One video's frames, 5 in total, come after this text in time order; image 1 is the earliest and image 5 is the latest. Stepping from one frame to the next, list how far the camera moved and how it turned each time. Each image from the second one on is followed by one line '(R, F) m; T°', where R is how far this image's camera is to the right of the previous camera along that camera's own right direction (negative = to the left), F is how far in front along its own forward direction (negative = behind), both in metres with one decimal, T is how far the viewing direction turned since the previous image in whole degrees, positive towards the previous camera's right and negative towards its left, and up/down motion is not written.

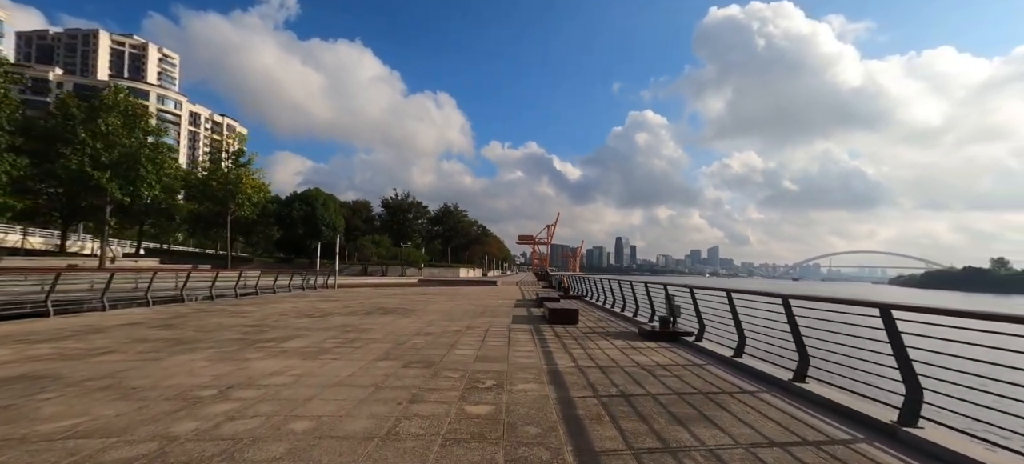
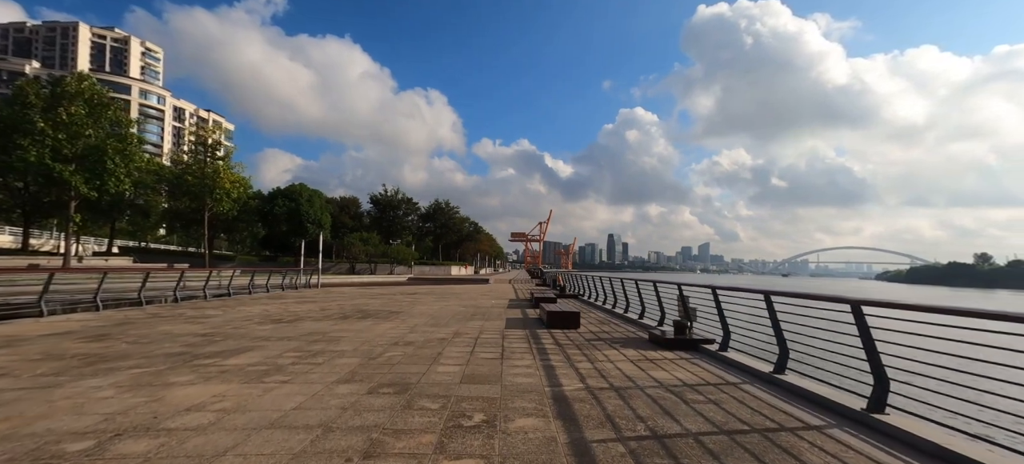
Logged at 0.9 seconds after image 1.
(0.0, +1.3) m; +1°
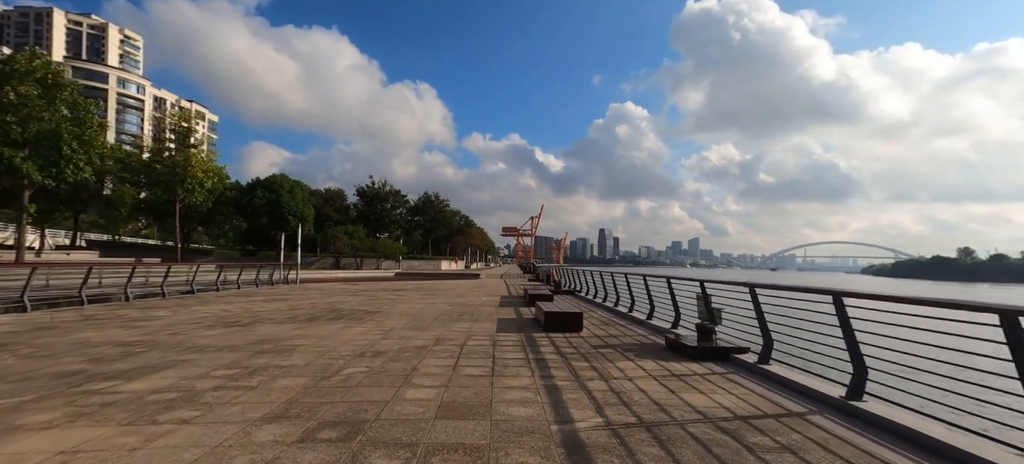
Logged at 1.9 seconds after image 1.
(0.0, +1.5) m; +1°
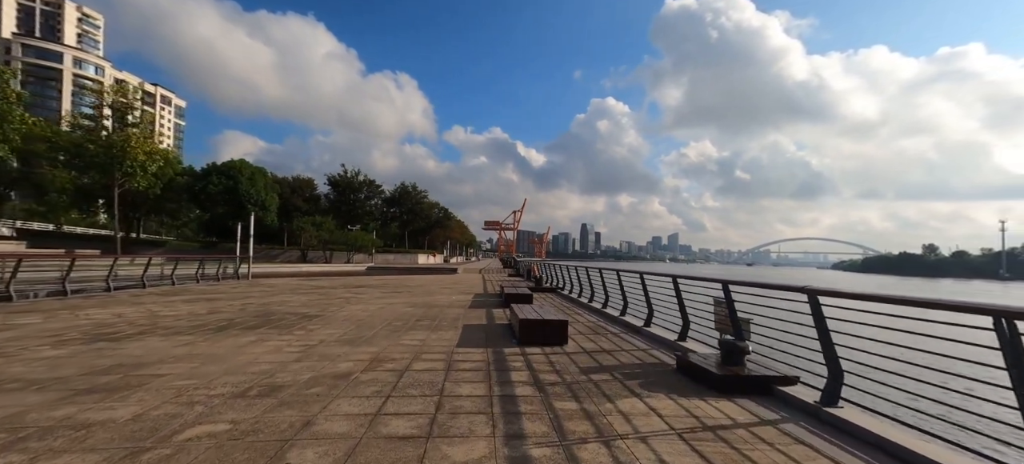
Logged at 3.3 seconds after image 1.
(+0.3, +2.1) m; +2°
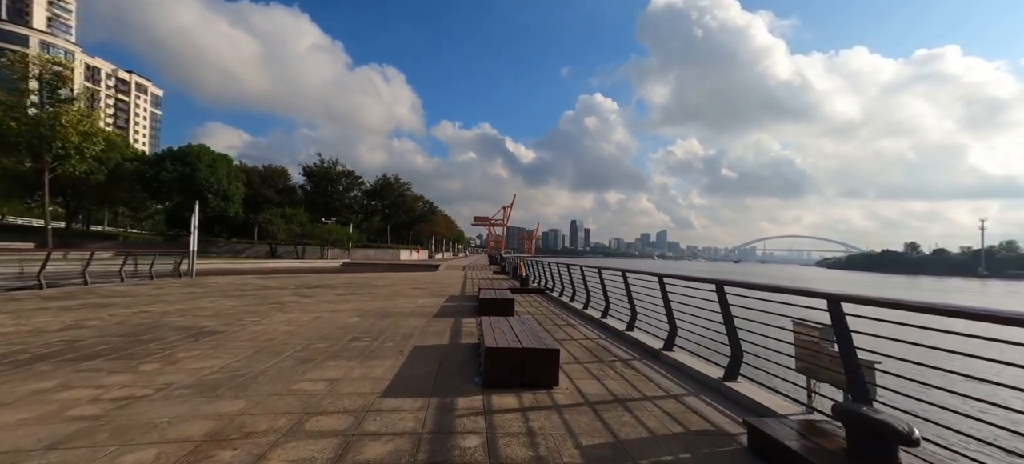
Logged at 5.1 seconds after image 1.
(+0.3, +2.7) m; +1°
